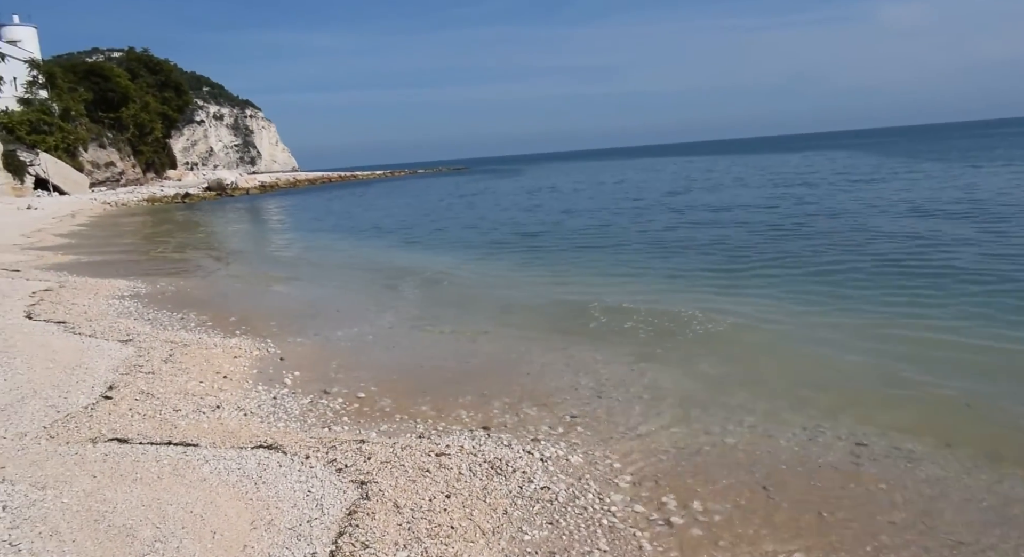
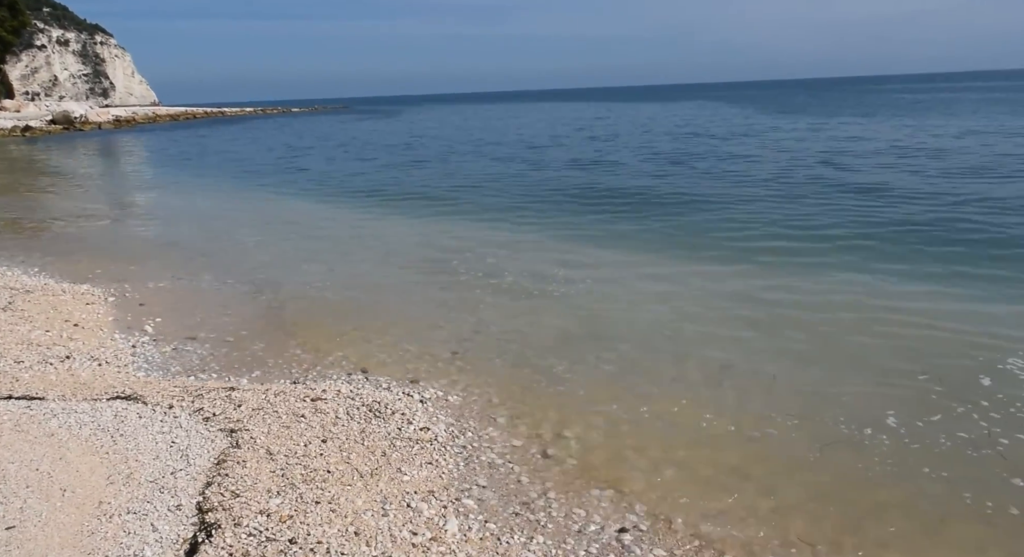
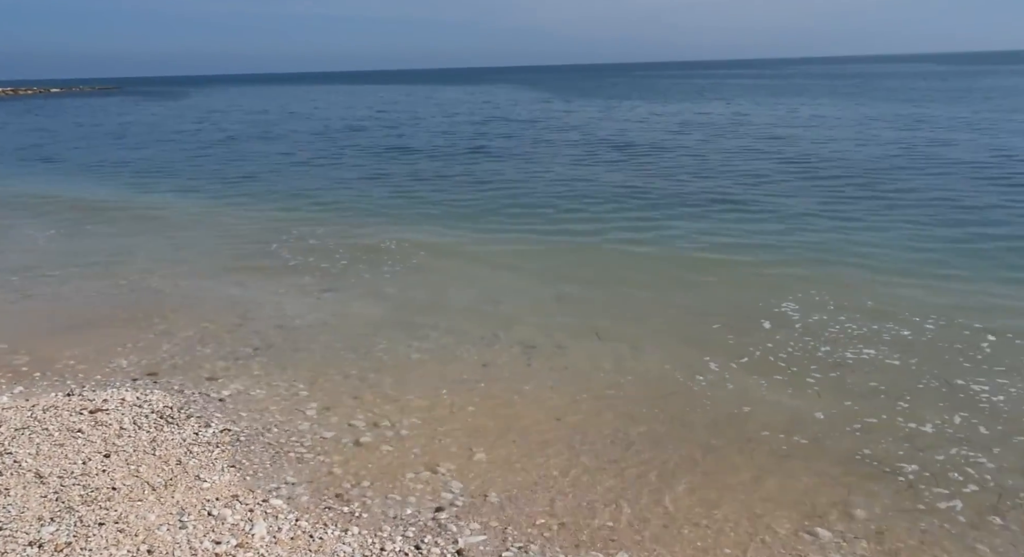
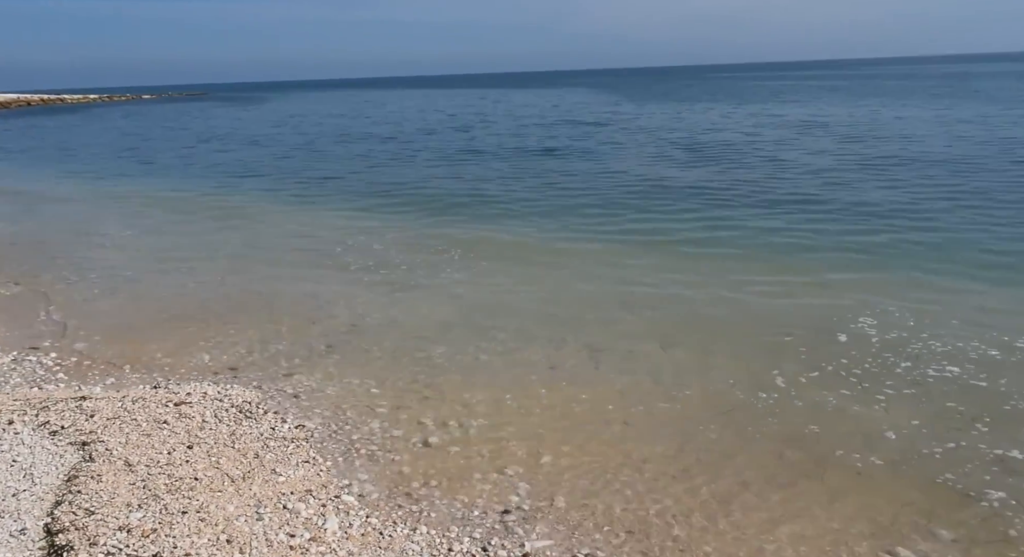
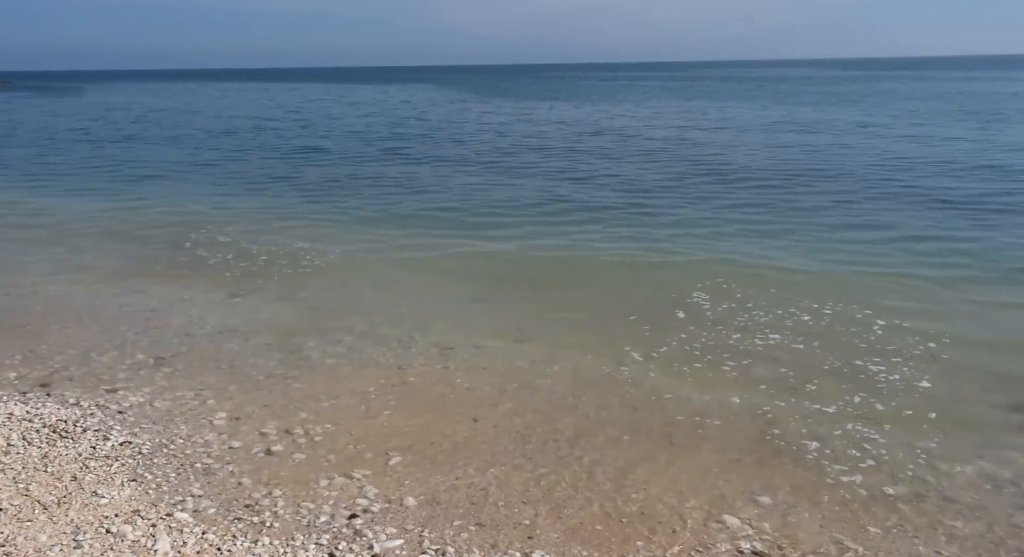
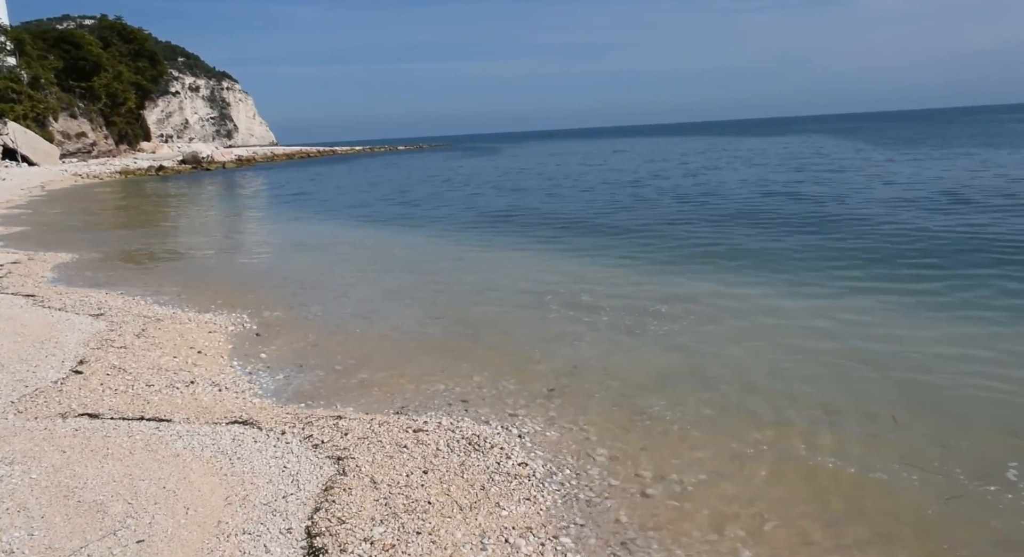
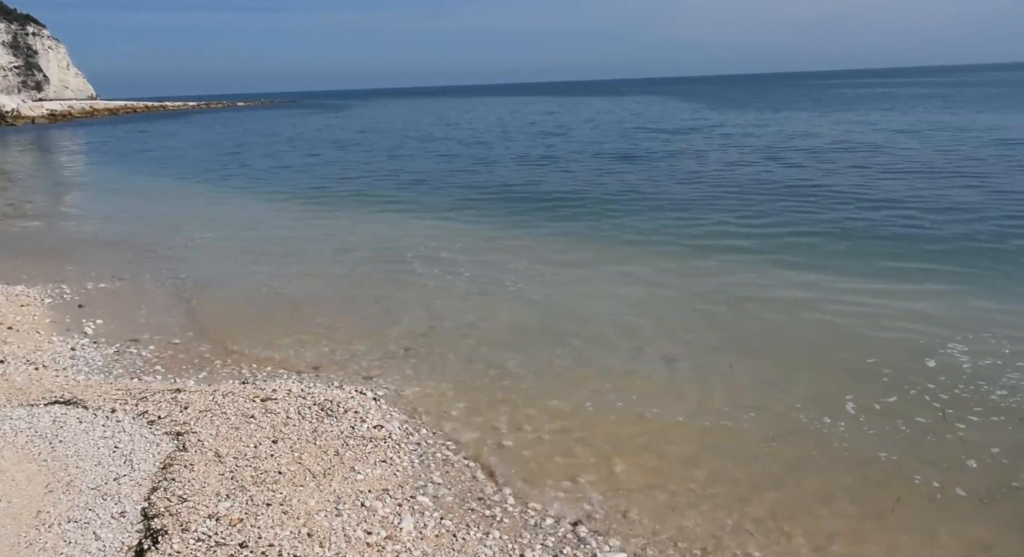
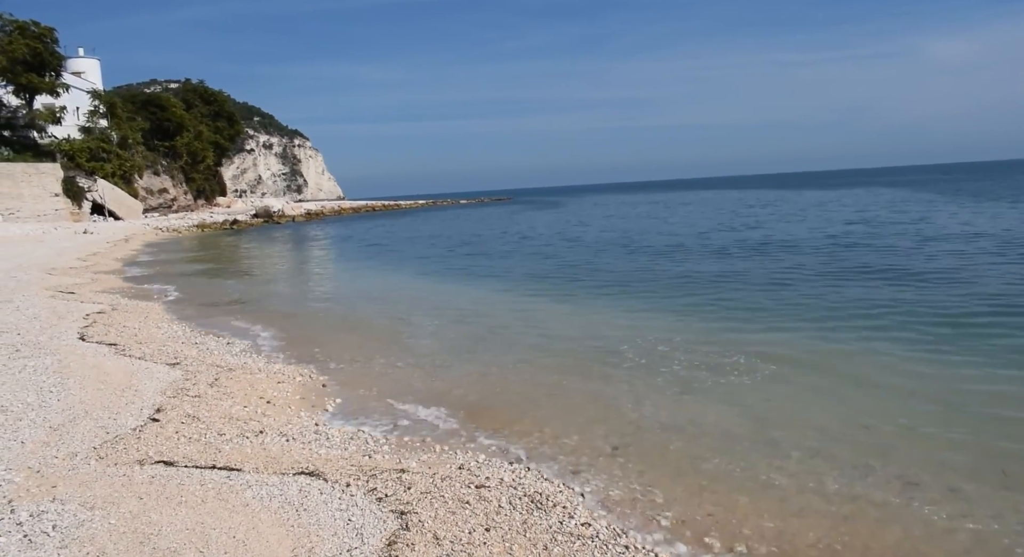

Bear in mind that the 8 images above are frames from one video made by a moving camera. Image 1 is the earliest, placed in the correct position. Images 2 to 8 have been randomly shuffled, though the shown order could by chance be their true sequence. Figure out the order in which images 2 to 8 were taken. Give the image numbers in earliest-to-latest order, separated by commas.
8, 6, 2, 7, 4, 3, 5
